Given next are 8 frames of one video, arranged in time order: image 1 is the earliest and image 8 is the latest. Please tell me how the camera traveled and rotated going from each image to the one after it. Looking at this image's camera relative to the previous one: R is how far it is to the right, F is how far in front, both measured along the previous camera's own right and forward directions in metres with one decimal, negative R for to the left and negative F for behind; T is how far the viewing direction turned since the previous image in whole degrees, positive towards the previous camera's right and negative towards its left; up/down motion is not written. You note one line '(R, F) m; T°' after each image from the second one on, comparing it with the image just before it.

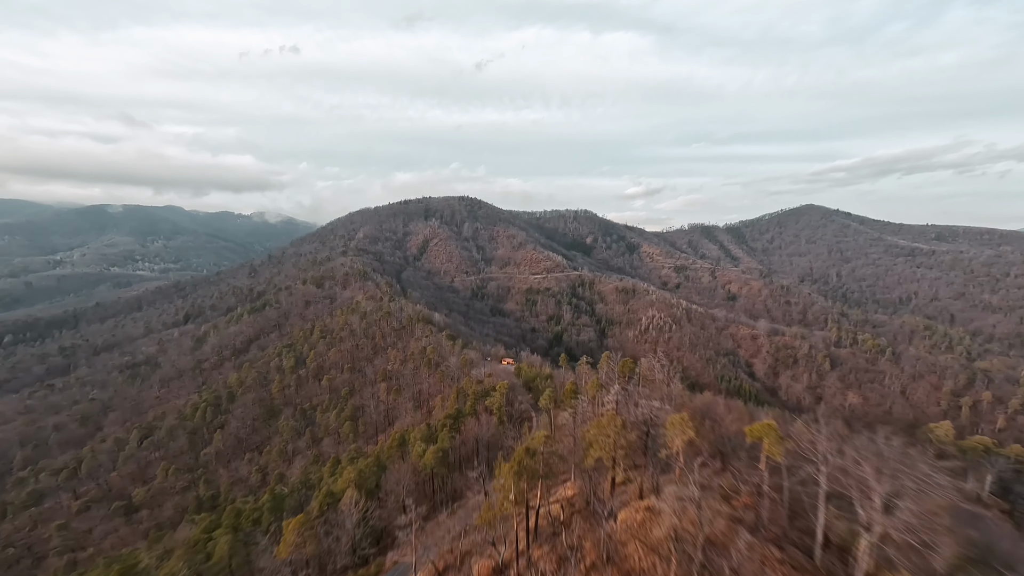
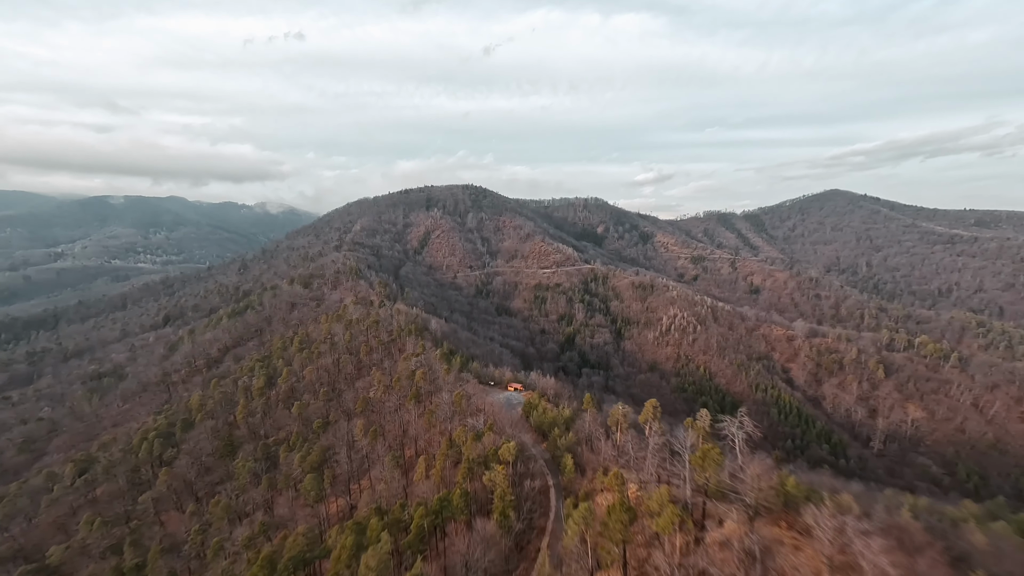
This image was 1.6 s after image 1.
(-0.1, +16.9) m; -1°
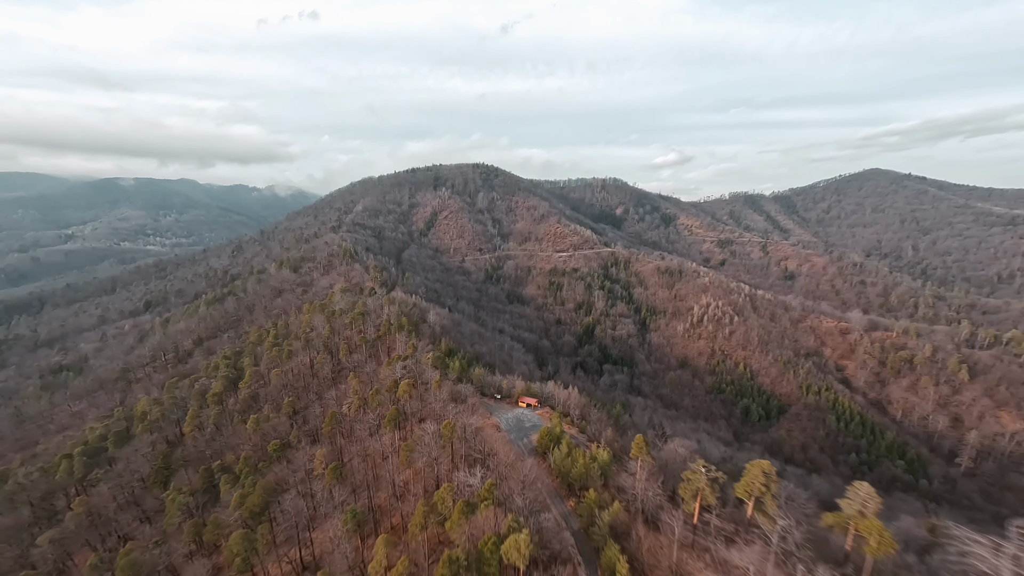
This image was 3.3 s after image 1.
(-0.3, +18.1) m; -2°
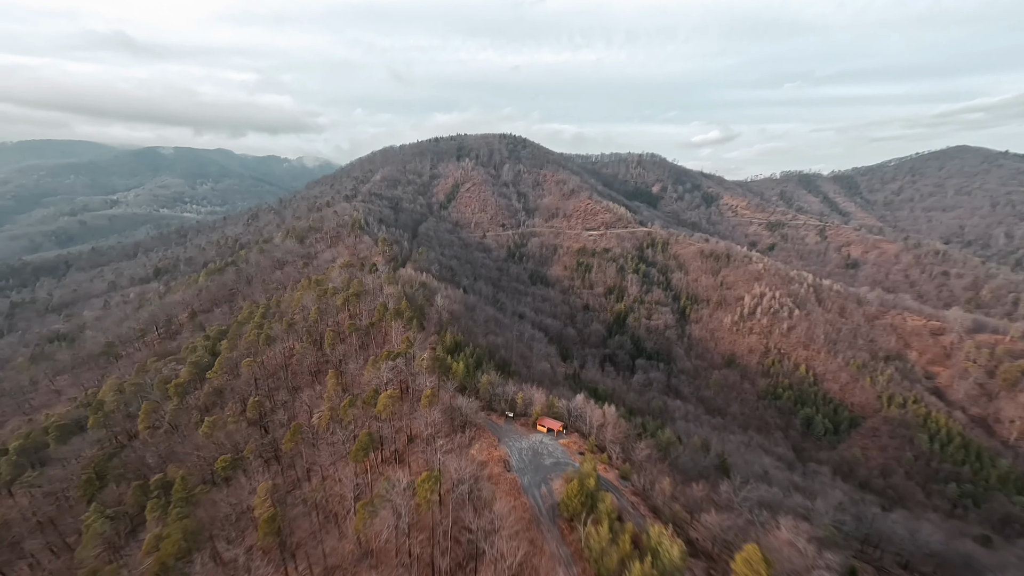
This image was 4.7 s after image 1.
(+0.2, +15.4) m; -4°
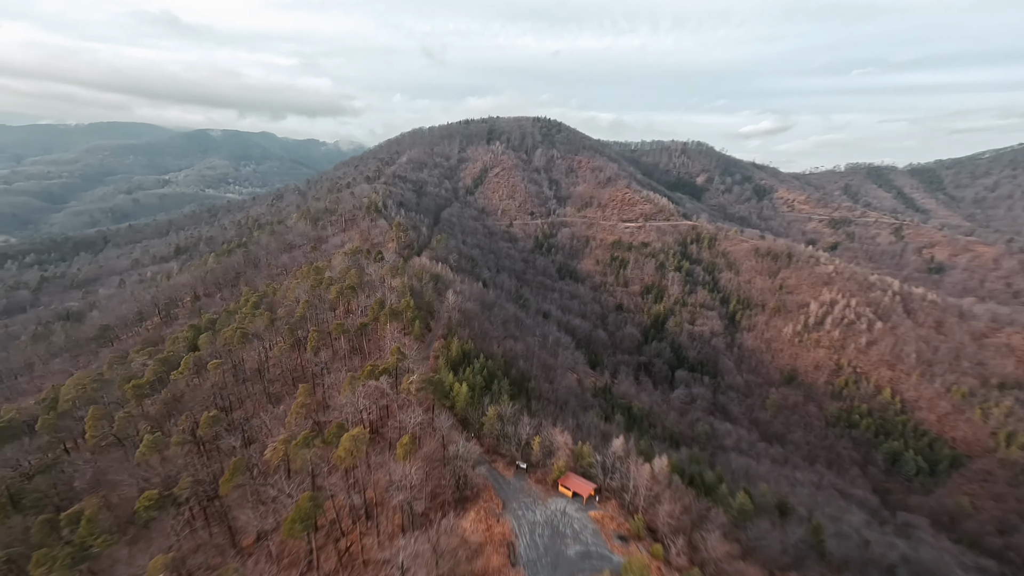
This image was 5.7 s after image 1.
(+0.6, +12.7) m; -5°
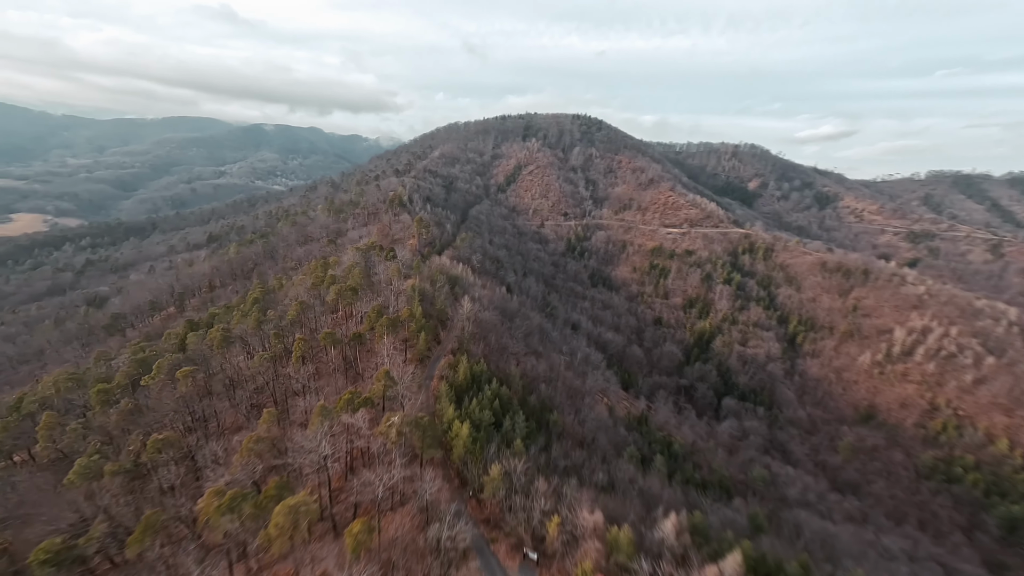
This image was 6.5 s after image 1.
(+0.7, +9.7) m; -5°
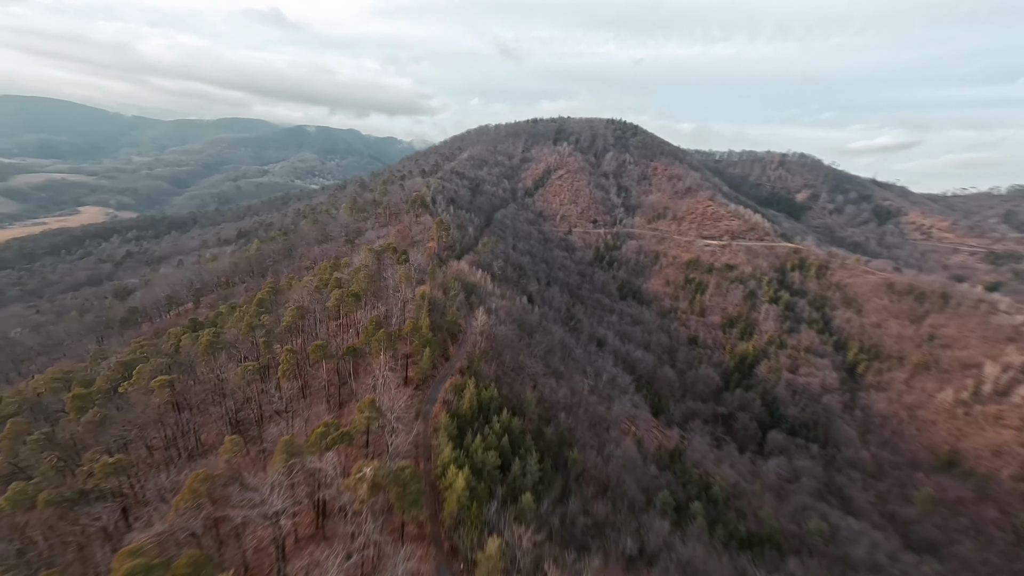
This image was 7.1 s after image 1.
(+0.7, +6.6) m; -4°
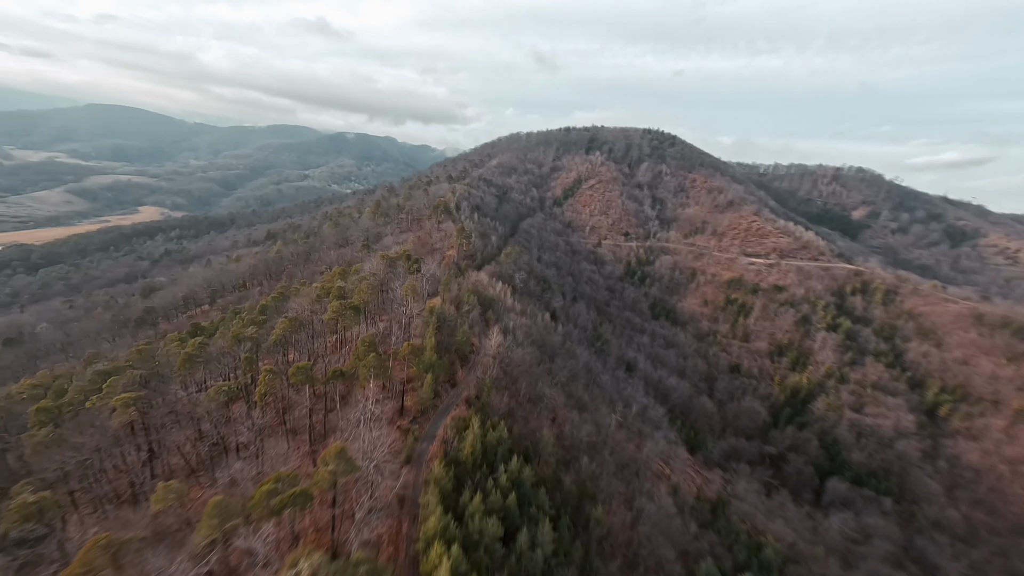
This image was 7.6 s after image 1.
(+0.7, +6.6) m; -4°
